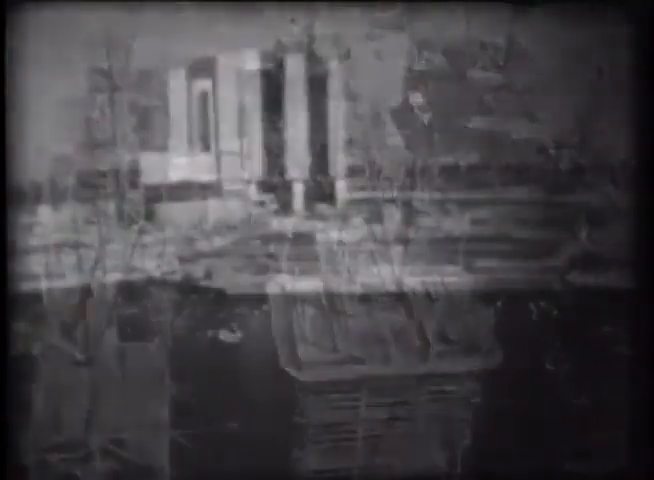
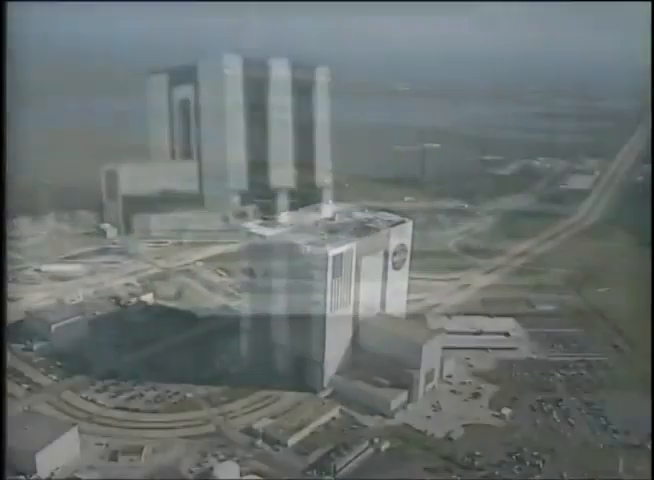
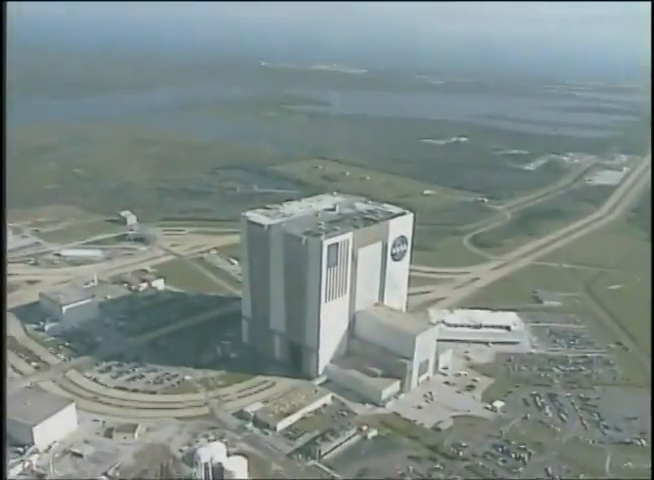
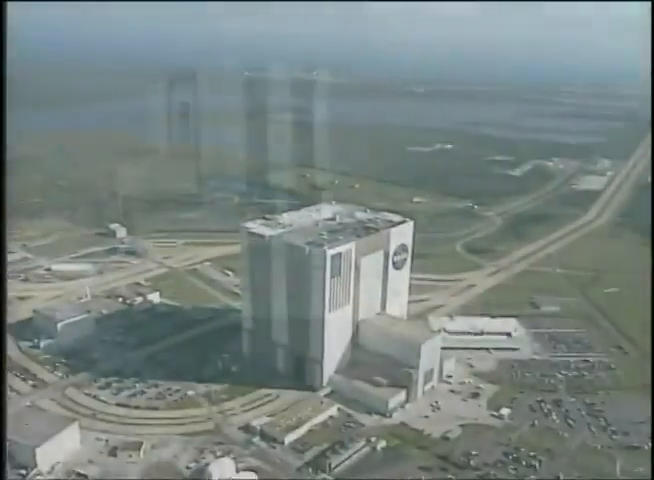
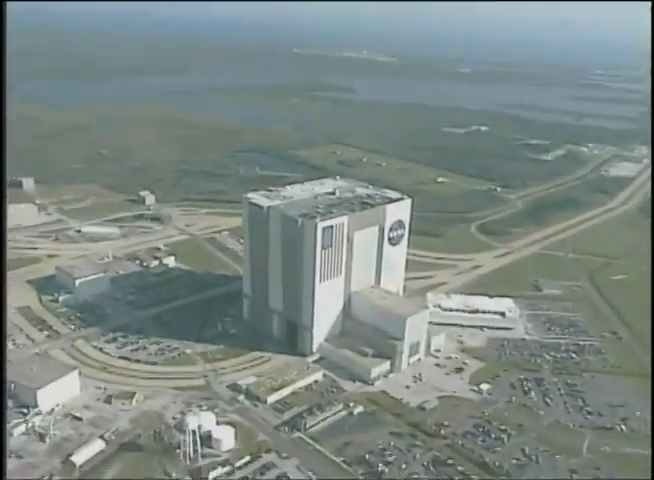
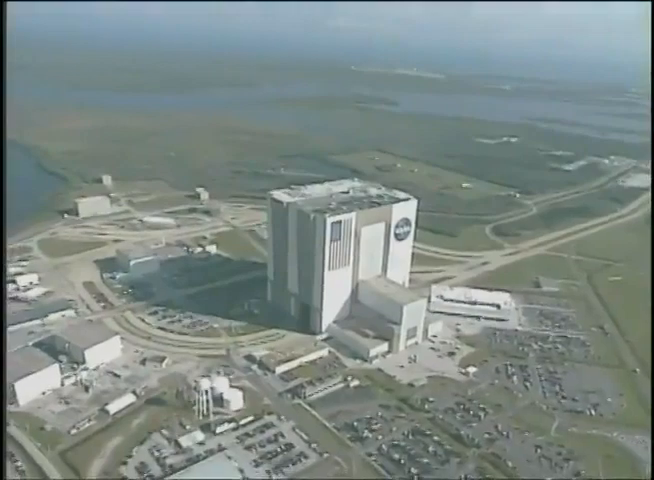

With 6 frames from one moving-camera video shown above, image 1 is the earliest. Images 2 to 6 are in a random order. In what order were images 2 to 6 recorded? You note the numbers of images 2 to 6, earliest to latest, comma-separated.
2, 4, 3, 5, 6
